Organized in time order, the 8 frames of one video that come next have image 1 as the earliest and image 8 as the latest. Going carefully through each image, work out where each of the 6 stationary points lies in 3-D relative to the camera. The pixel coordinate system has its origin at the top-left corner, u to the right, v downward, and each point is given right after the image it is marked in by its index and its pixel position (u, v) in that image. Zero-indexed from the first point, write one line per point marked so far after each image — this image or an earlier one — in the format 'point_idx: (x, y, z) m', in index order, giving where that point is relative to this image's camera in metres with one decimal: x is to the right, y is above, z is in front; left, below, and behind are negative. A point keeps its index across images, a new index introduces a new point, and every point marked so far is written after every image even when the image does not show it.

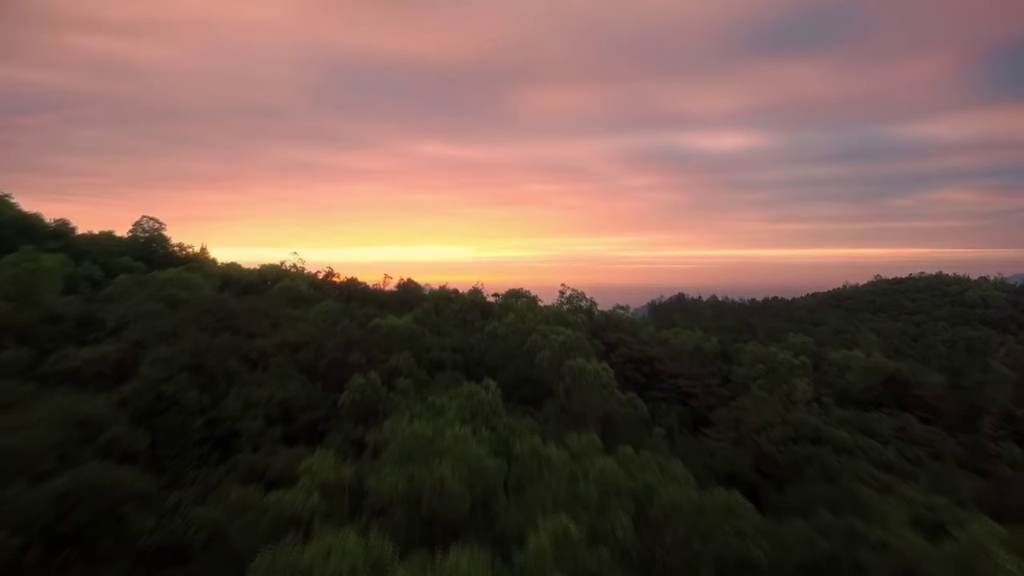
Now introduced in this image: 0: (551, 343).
0: (+1.0, -1.4, +10.4) m
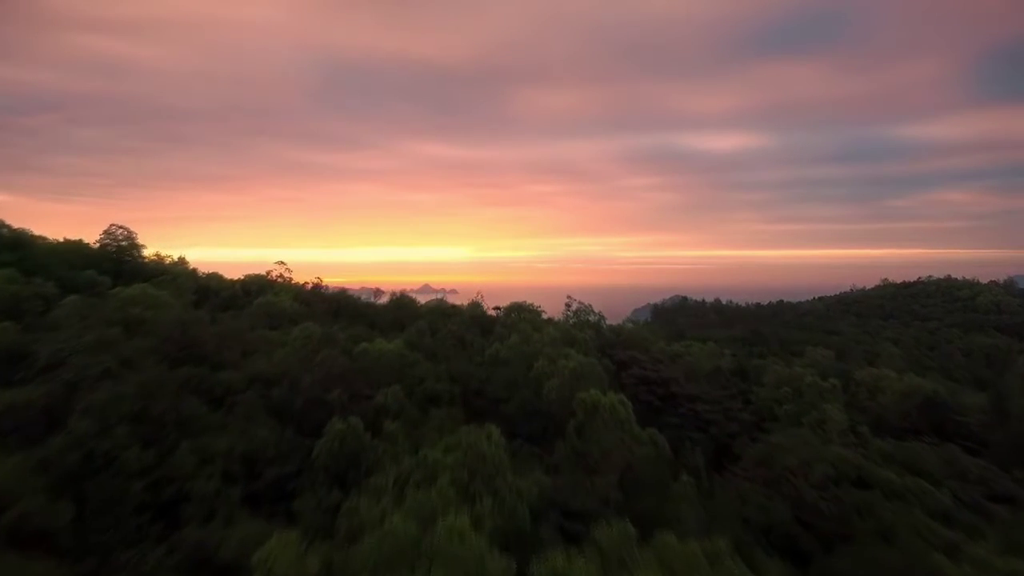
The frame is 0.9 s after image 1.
0: (+1.1, -1.8, +9.3) m
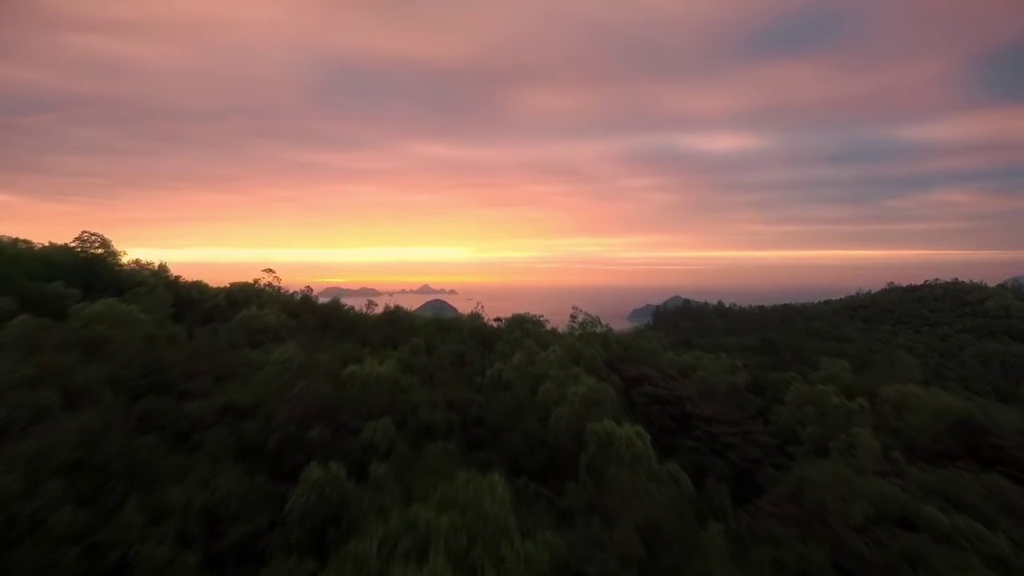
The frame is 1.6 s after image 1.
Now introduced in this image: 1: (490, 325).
0: (+1.1, -2.2, +8.4) m
1: (-0.6, -1.1, +12.5) m
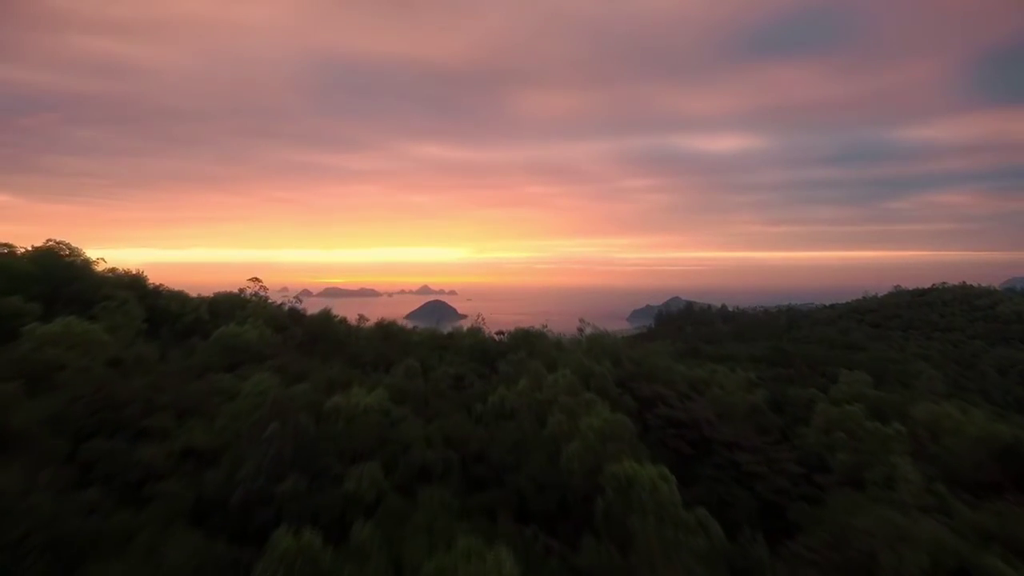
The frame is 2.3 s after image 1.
0: (+1.2, -2.5, +7.4) m
1: (-0.6, -1.5, +11.6) m
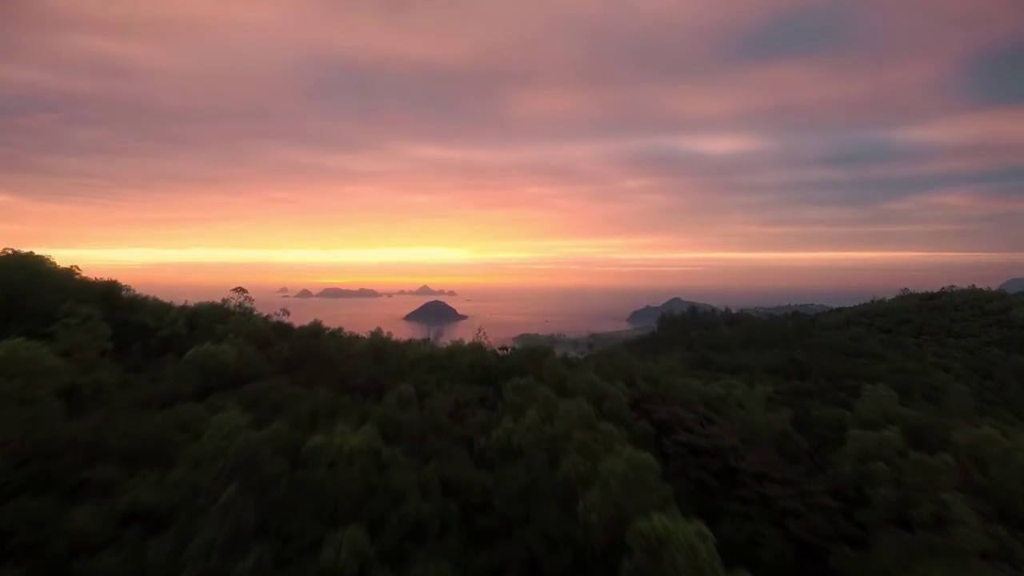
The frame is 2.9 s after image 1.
0: (+1.4, -2.9, +6.4) m
1: (-0.4, -1.8, +10.5) m
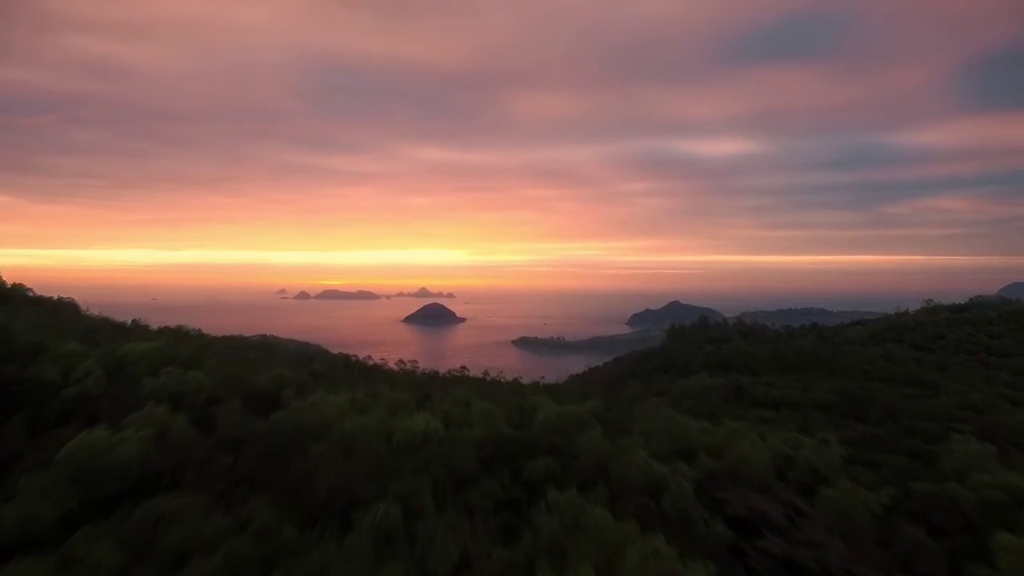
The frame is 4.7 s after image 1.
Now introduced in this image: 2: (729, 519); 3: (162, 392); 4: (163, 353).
0: (+1.8, -3.8, +3.6) m
1: (0.0, -2.7, +7.7) m
2: (+4.0, -4.3, +7.9) m
3: (-7.0, -2.0, +8.5) m
4: (-8.3, -1.6, +10.0) m
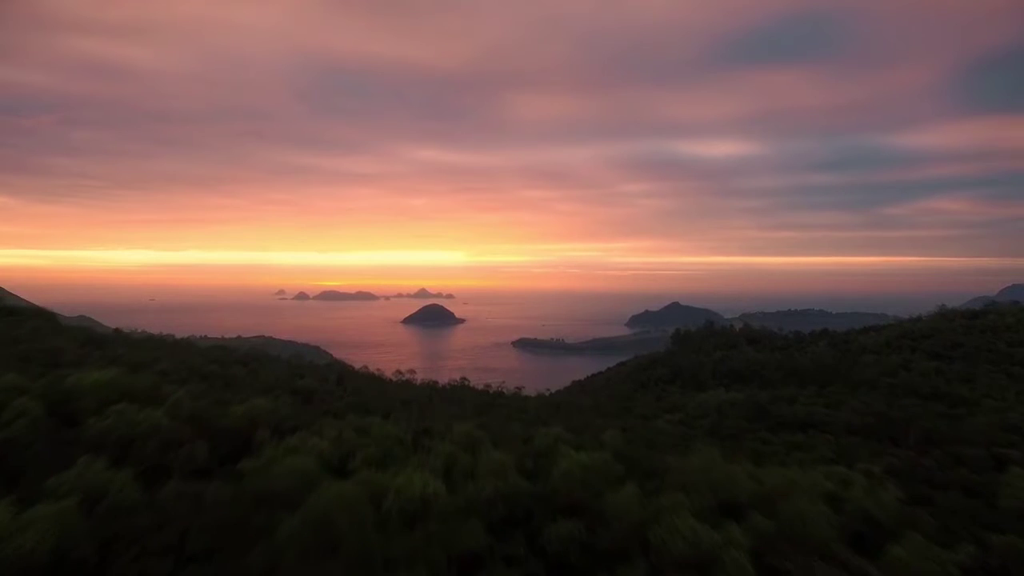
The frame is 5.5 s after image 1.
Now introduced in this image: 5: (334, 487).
0: (+2.1, -4.2, +2.1) m
1: (+0.3, -3.2, +6.3) m
2: (+4.3, -4.7, +6.4) m
3: (-6.7, -2.5, +7.0) m
4: (-8.0, -2.0, +8.6) m
5: (-2.6, -2.8, +6.0) m
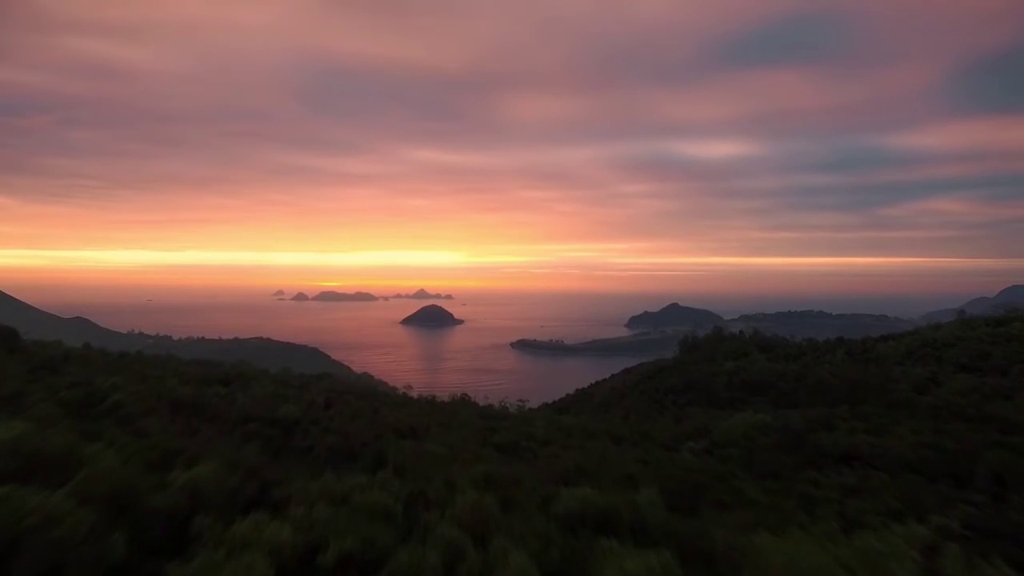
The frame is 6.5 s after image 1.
0: (+2.4, -4.7, +0.1) m
1: (+0.6, -3.7, +4.3) m
2: (+4.6, -5.2, +4.4) m
3: (-6.4, -3.0, +5.0) m
4: (-7.7, -2.6, +6.5) m
5: (-2.3, -3.4, +4.0) m
